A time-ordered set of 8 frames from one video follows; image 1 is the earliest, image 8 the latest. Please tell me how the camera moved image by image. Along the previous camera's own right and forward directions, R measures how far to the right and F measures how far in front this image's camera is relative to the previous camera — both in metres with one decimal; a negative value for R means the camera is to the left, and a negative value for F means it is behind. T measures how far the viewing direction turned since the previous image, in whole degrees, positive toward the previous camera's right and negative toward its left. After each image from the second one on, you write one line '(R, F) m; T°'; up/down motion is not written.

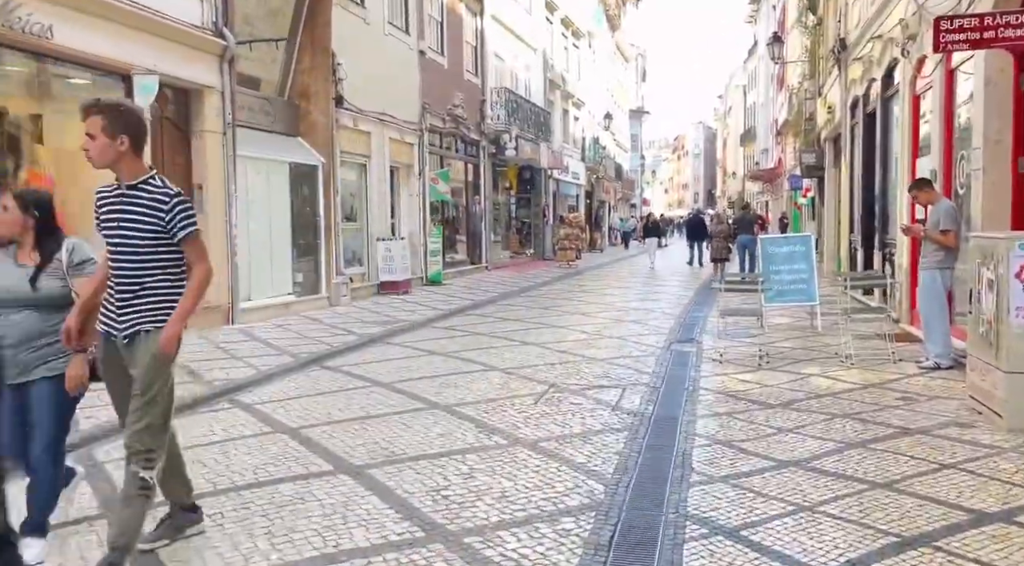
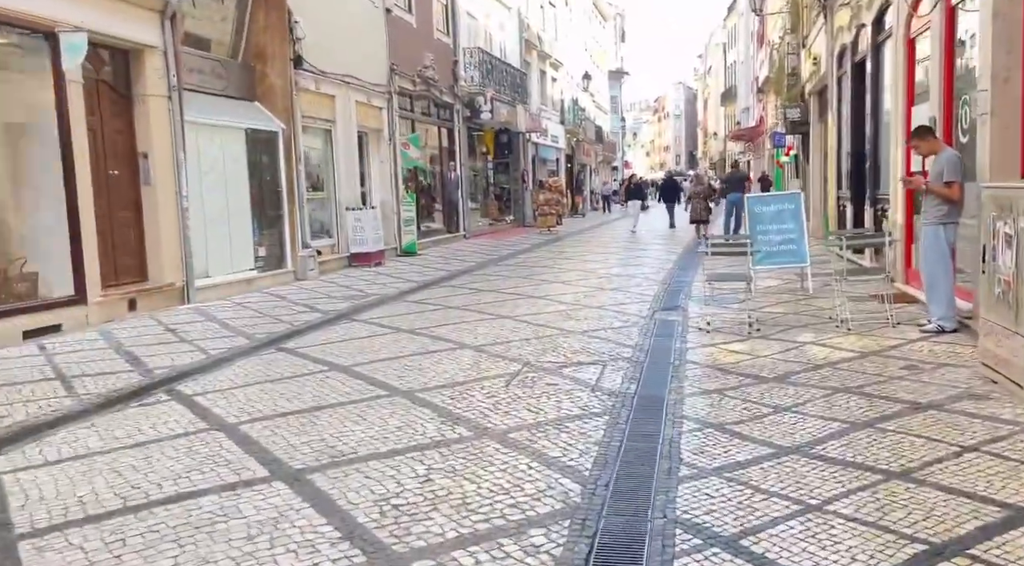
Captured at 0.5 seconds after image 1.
(+0.1, +0.6) m; +1°
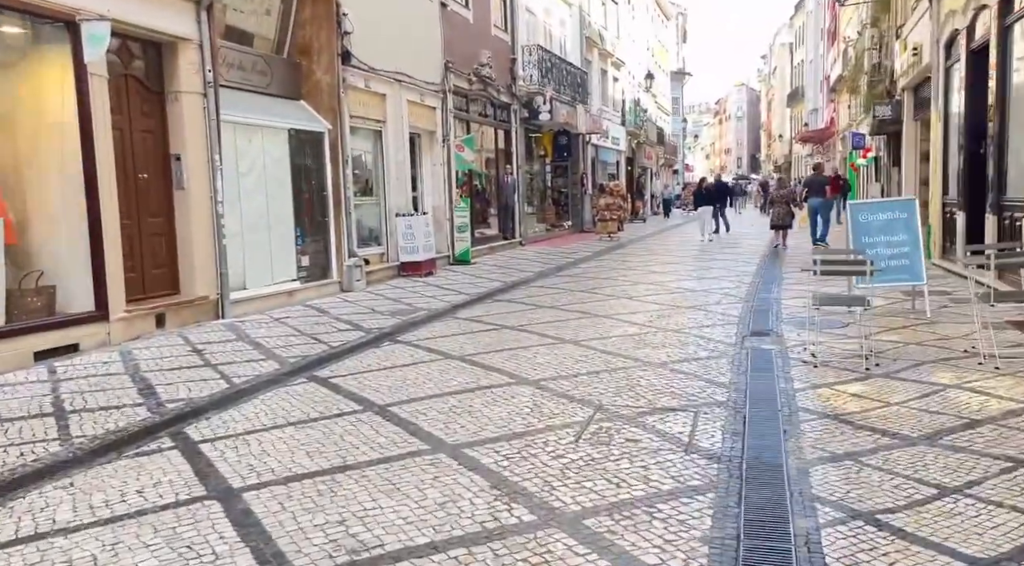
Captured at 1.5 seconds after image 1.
(-0.1, +1.1) m; -4°
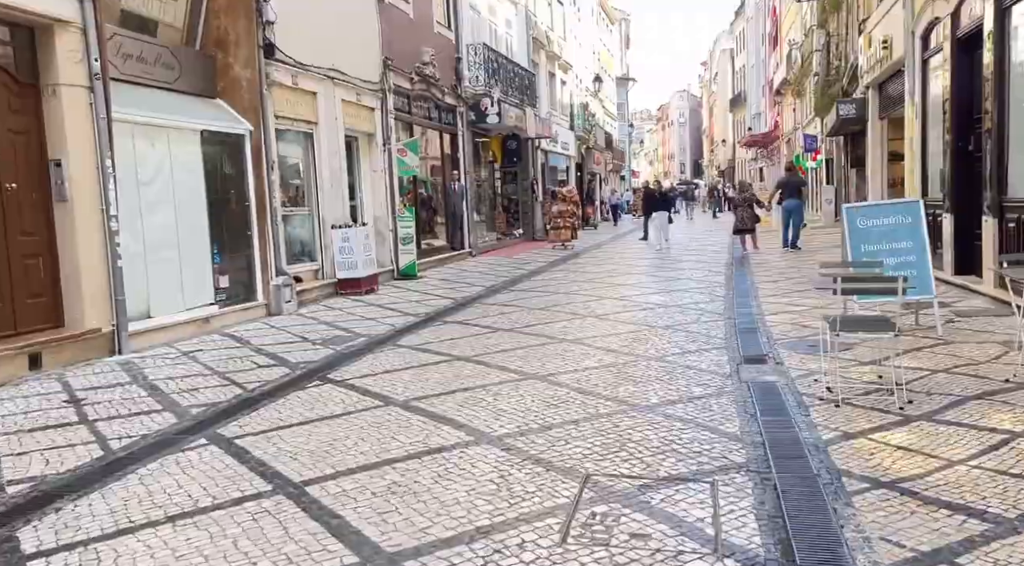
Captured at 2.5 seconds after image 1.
(0.0, +1.3) m; +3°
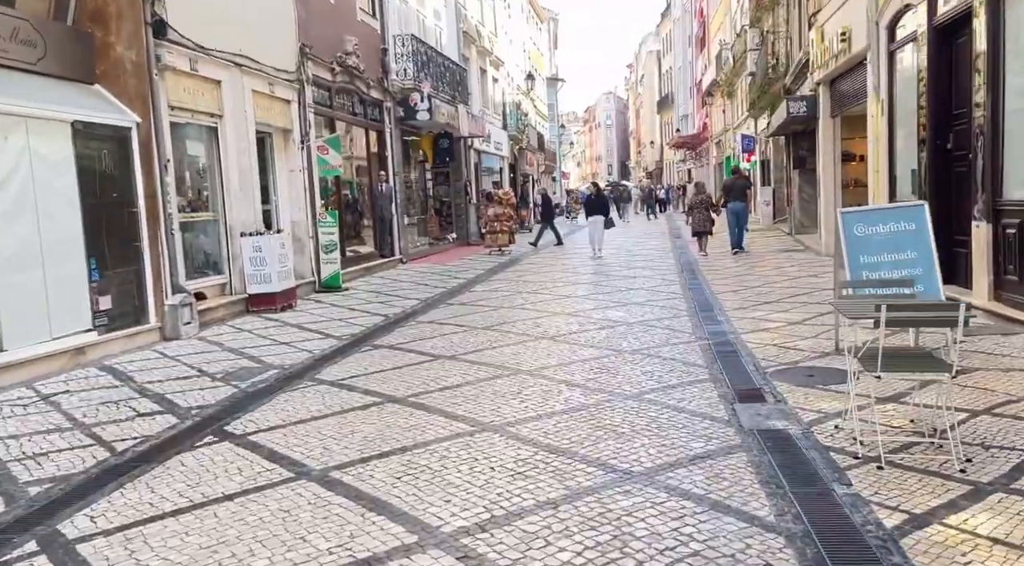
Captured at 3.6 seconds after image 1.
(-0.1, +1.3) m; +5°
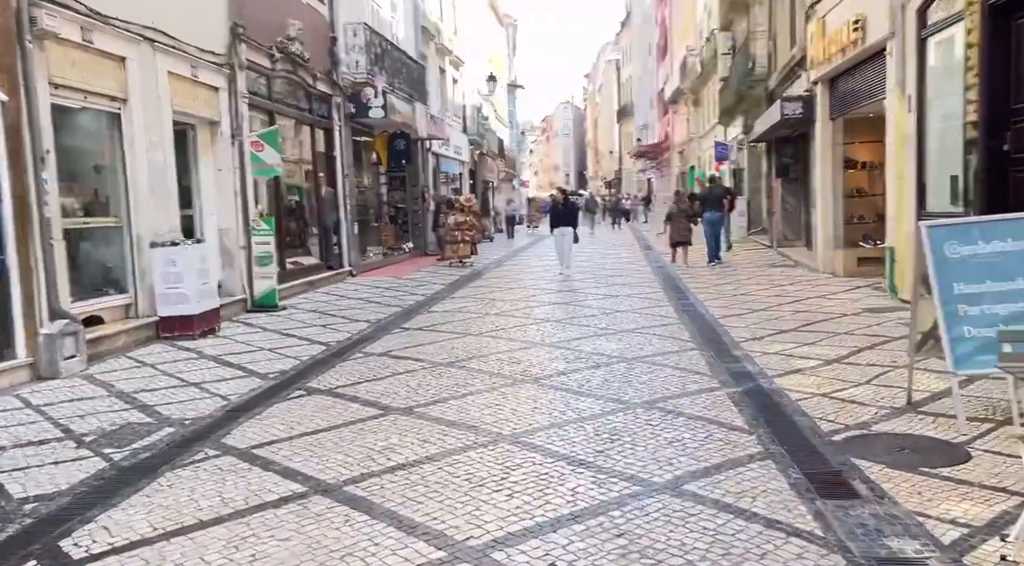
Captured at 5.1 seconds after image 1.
(-0.1, +1.8) m; +3°
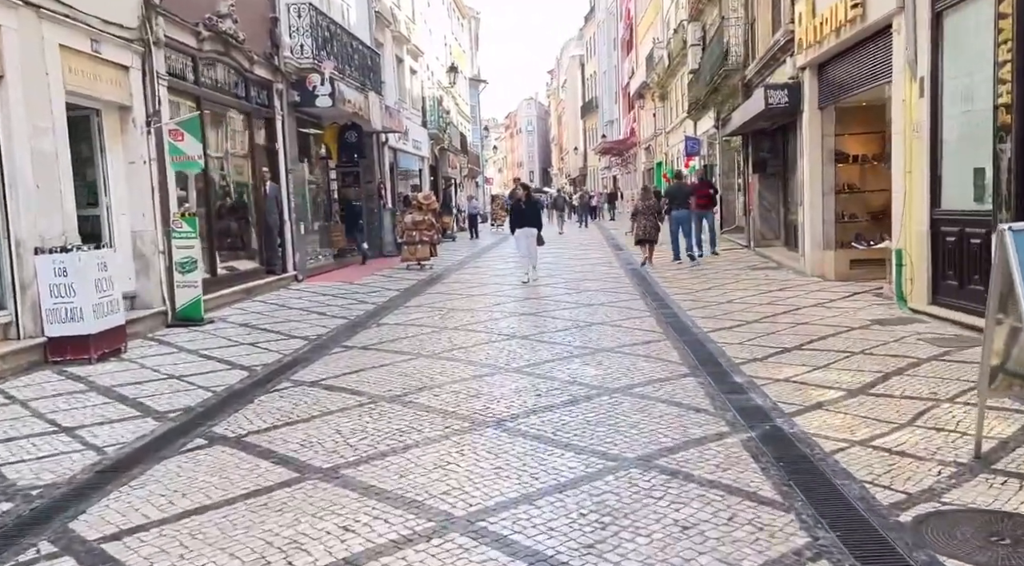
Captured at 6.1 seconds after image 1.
(+0.1, +1.3) m; +2°
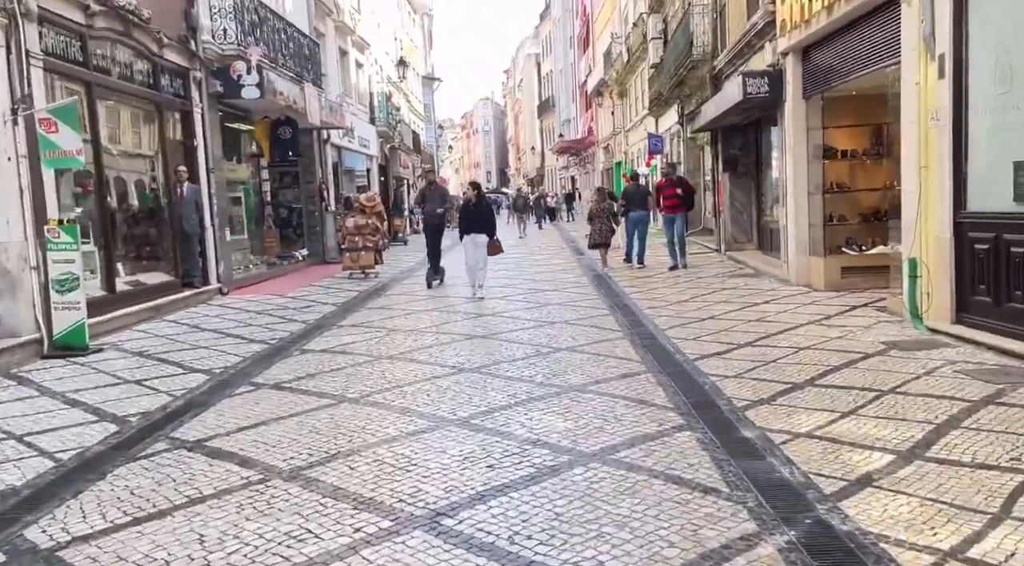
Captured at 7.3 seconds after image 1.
(+0.1, +1.5) m; +3°
